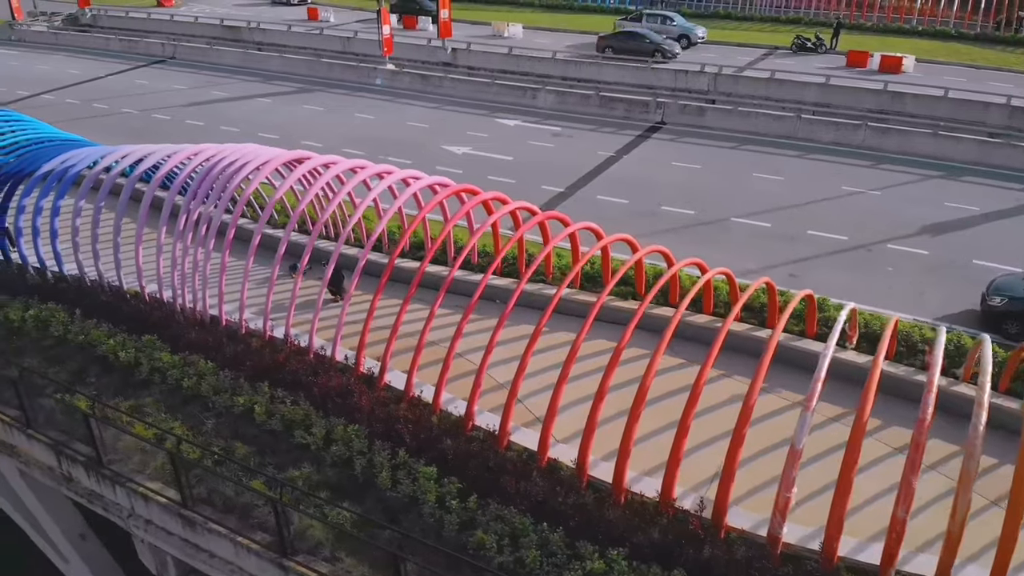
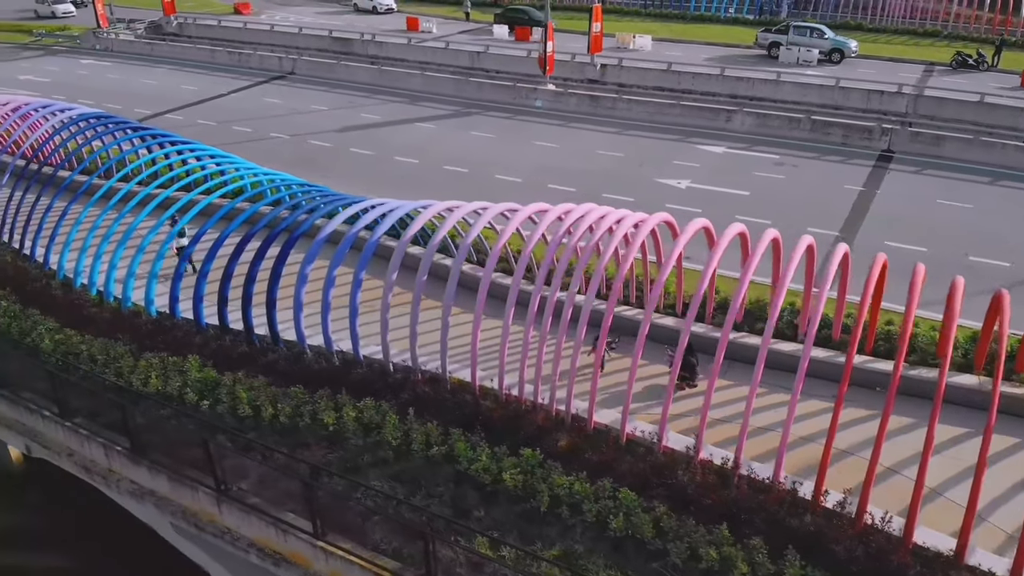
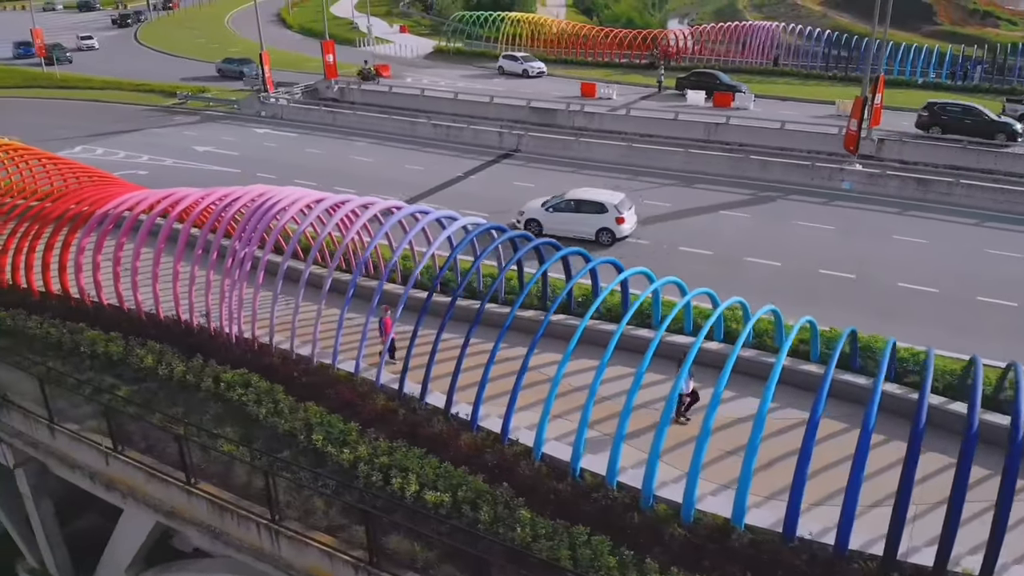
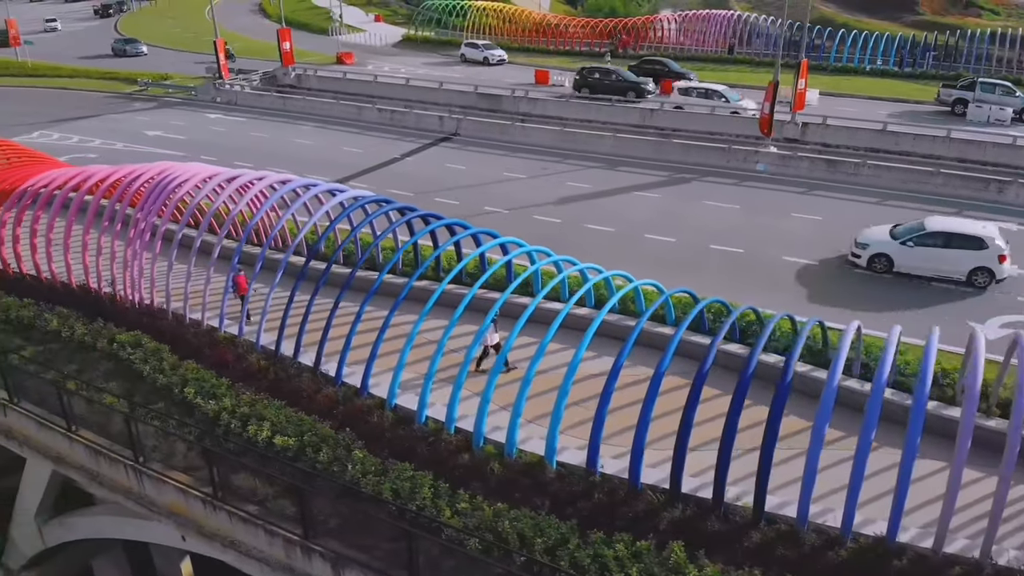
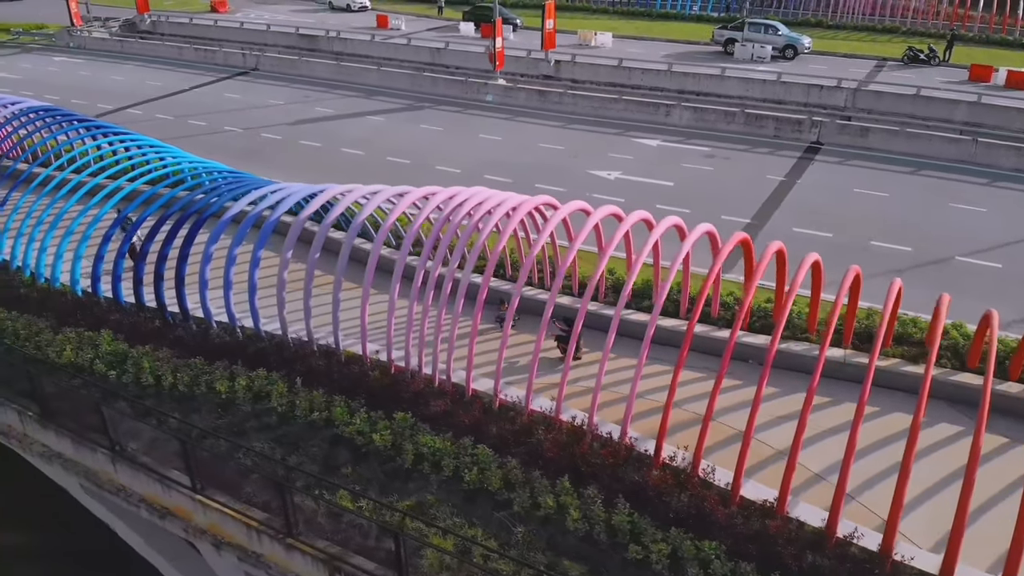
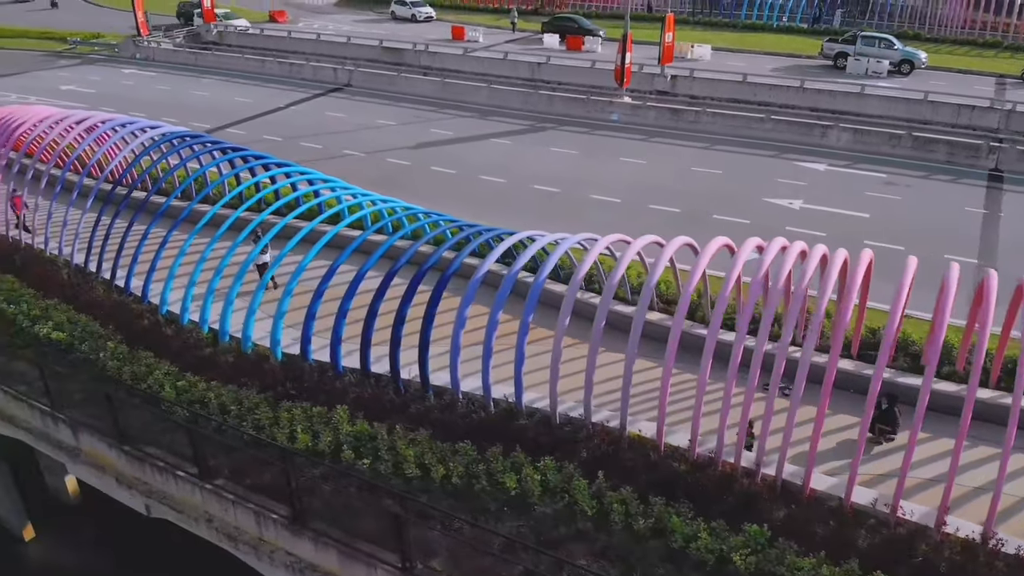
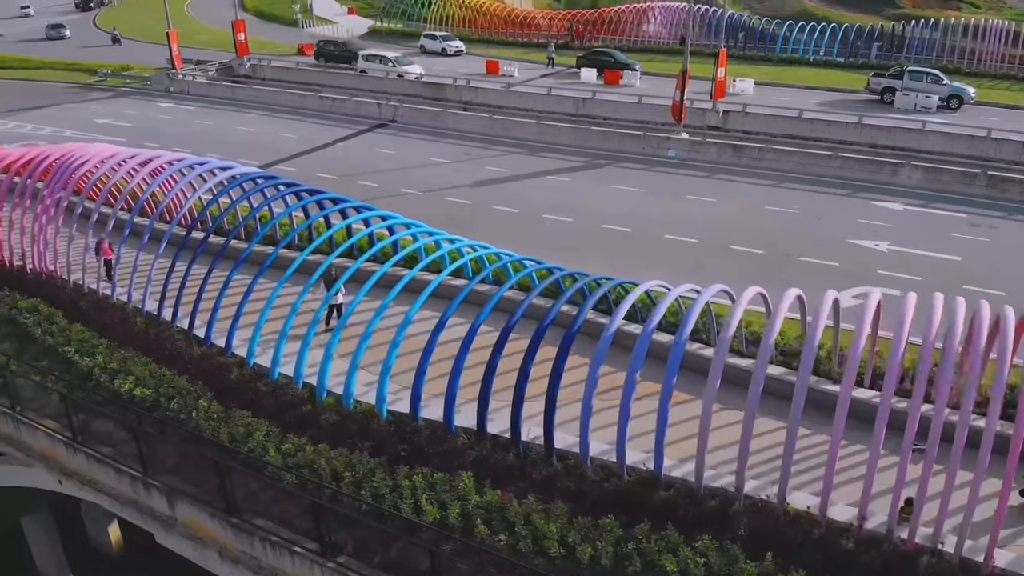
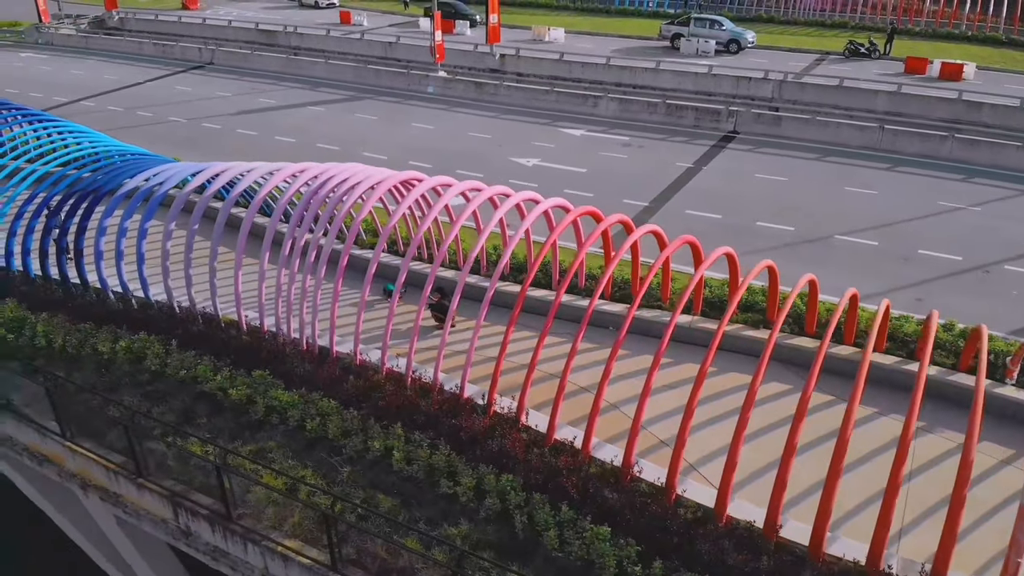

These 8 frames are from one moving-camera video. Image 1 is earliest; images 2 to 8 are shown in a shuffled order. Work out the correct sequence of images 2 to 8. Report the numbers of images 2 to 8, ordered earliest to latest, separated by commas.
8, 5, 2, 6, 7, 4, 3
